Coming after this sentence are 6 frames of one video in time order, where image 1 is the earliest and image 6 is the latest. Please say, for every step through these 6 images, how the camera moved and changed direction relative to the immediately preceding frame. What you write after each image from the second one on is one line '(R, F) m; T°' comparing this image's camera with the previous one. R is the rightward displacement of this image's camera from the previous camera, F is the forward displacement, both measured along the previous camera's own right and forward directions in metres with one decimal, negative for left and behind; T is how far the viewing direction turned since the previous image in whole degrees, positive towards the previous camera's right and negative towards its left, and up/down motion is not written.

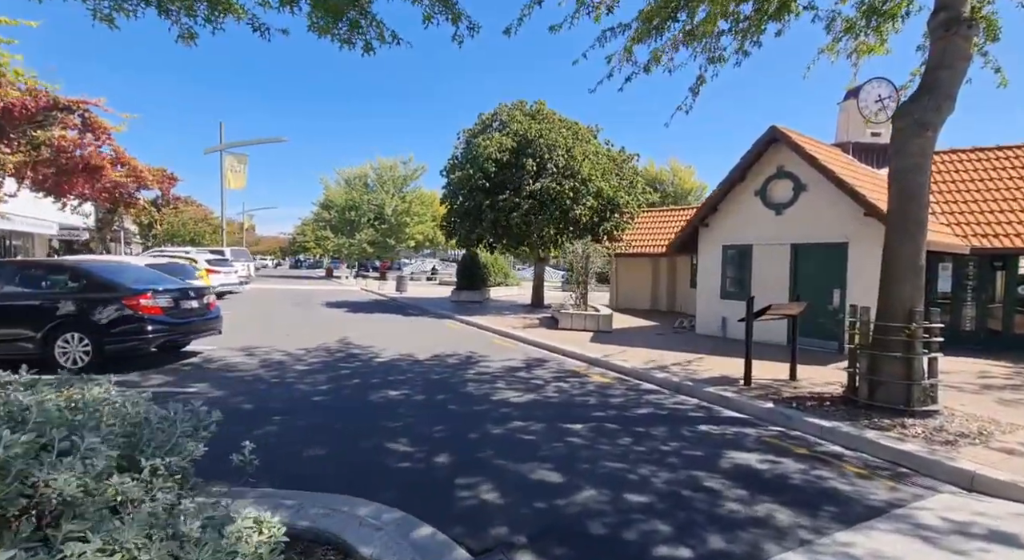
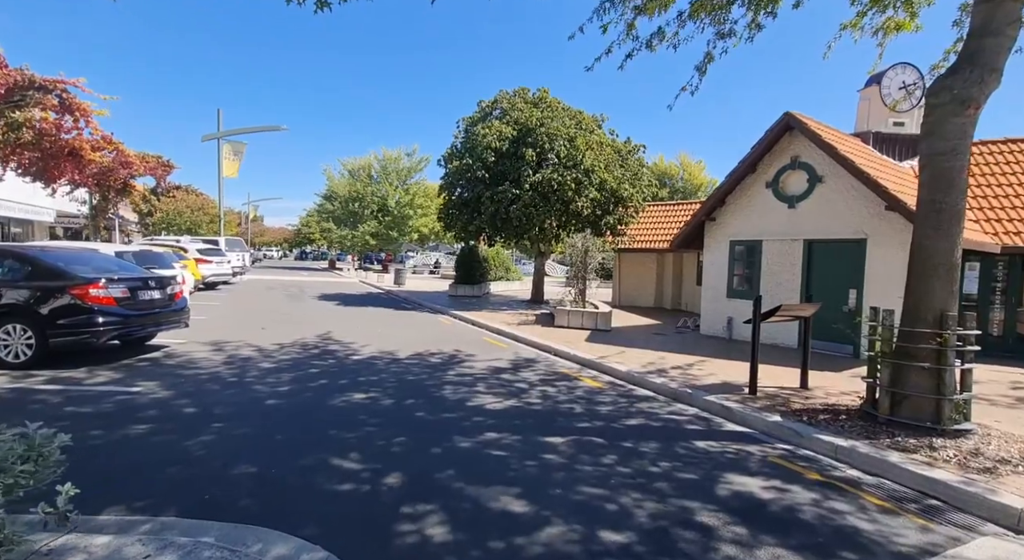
(+0.3, +0.7) m; -1°
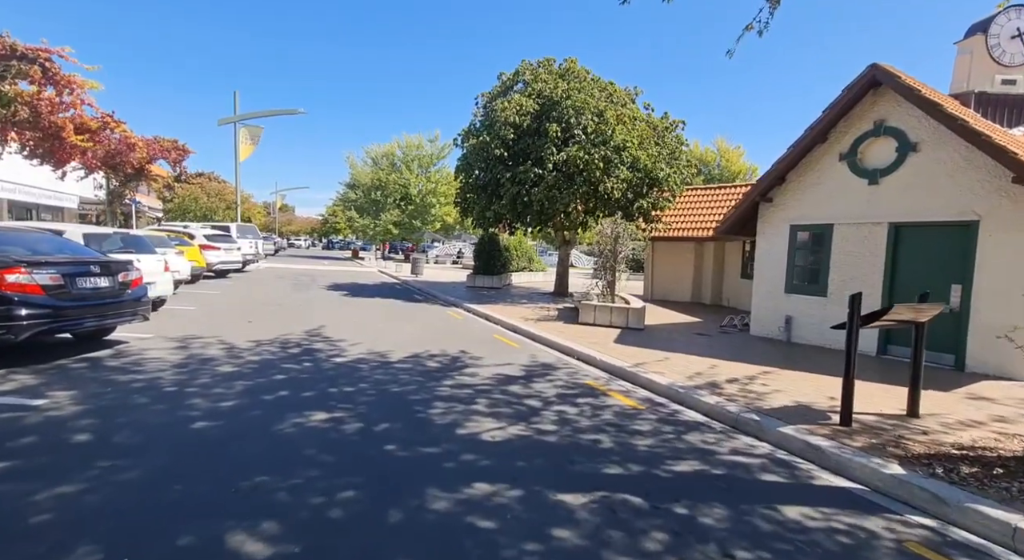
(+0.2, +1.7) m; -3°
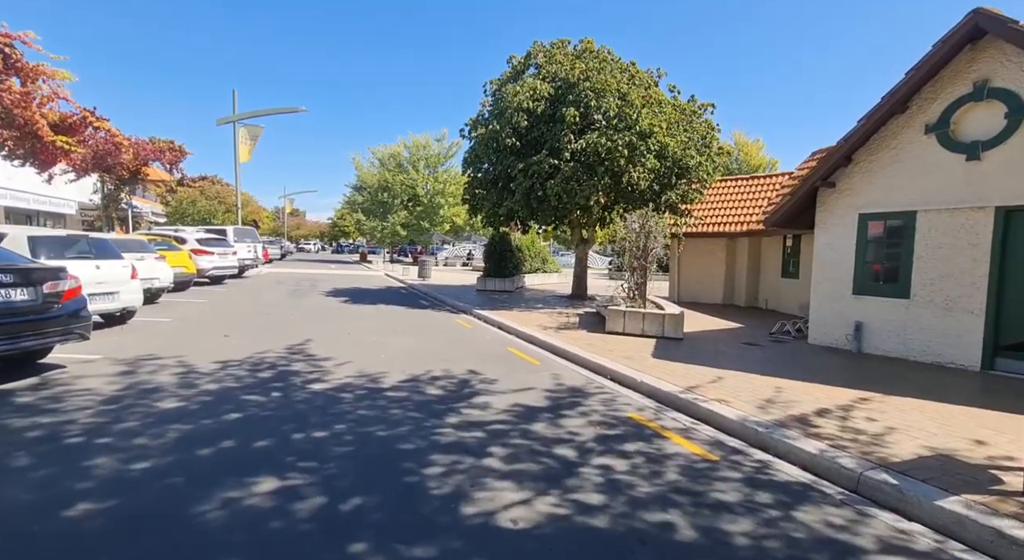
(-0.1, +1.6) m; -1°
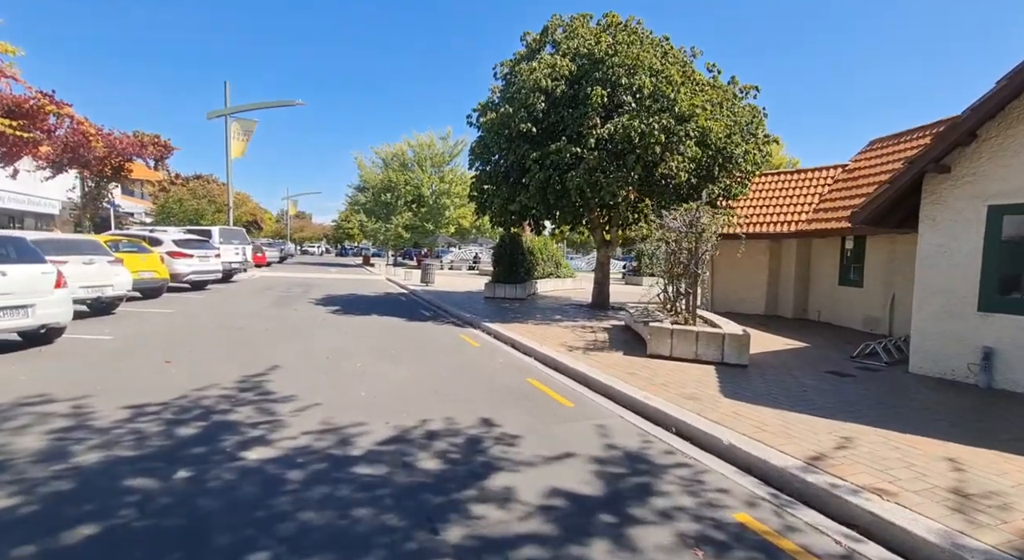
(-0.2, +2.1) m; -1°
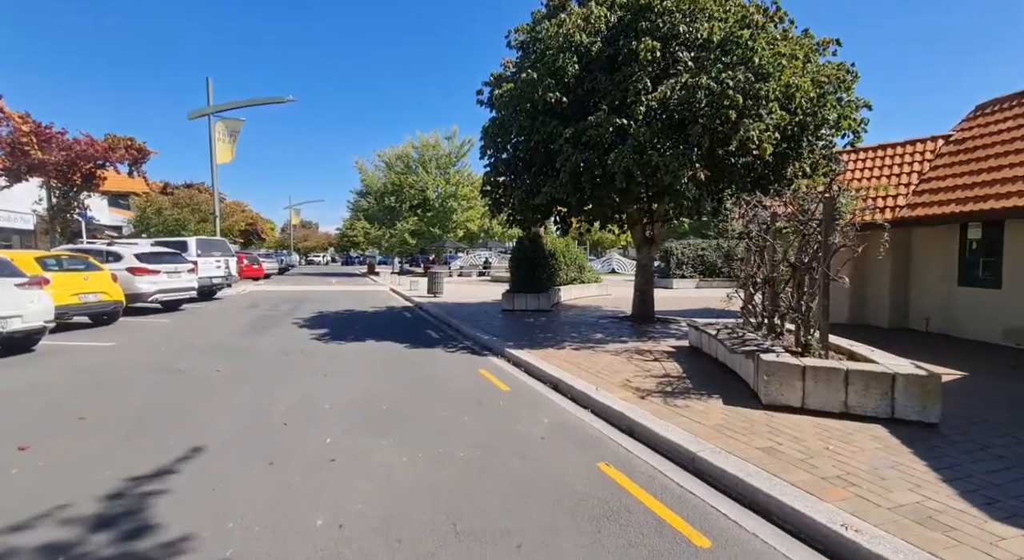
(-0.4, +2.8) m; -1°
